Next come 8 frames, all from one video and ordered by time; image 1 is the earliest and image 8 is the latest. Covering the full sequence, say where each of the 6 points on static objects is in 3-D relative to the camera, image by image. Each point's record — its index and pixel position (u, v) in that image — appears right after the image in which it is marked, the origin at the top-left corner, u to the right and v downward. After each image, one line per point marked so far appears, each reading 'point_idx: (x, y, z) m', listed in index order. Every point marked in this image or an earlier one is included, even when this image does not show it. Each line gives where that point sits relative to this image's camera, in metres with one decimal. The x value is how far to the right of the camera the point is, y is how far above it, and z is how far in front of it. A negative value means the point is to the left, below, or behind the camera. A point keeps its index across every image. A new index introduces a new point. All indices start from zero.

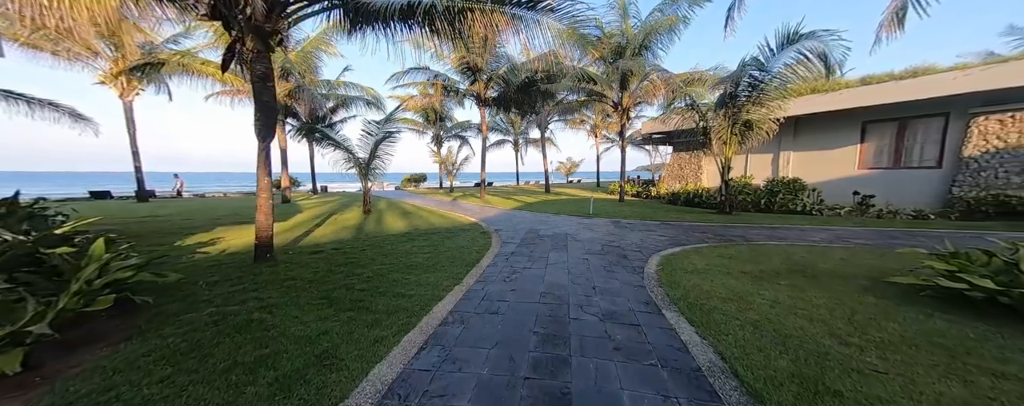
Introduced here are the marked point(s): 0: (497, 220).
0: (-0.5, -0.6, +9.0) m
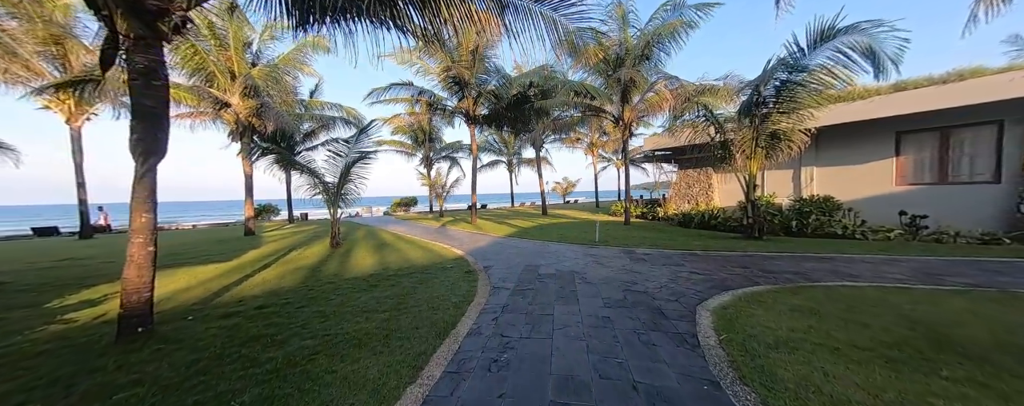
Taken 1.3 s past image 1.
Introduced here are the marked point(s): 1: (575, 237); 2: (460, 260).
0: (-0.6, -1.3, +7.6) m
1: (+2.0, -1.1, +9.4) m
2: (-1.2, -1.4, +6.8) m
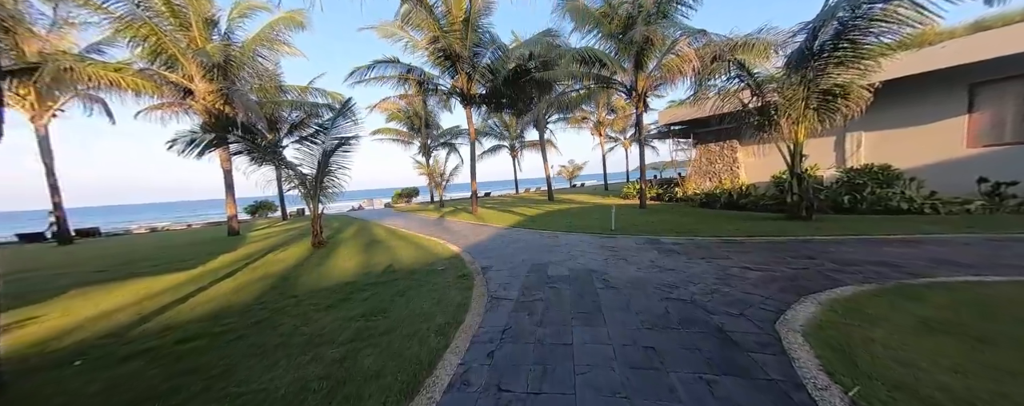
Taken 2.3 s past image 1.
0: (-0.5, -1.0, +6.6) m
1: (+2.1, -0.7, +8.3) m
2: (-1.2, -1.1, +5.8) m
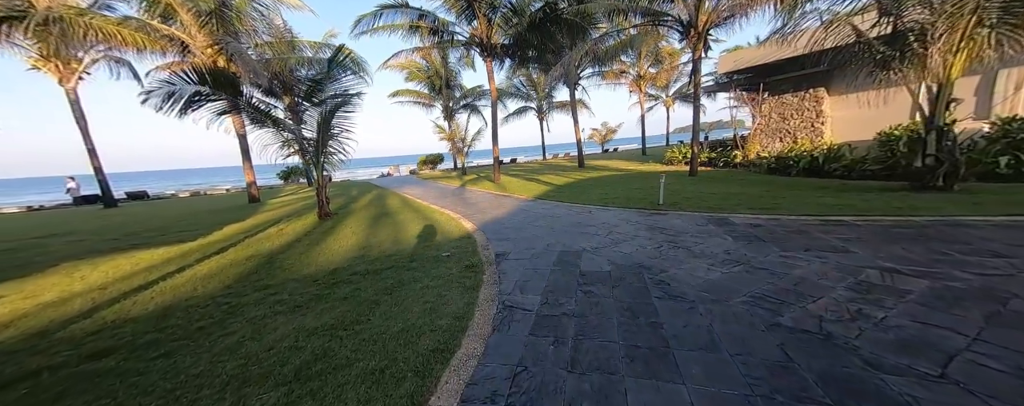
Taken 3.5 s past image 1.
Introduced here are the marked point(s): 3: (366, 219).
0: (-0.1, -0.5, +5.5) m
1: (+2.7, +0.1, +6.9) m
2: (-0.8, -0.6, +4.8) m
3: (-3.5, -0.4, +7.0) m
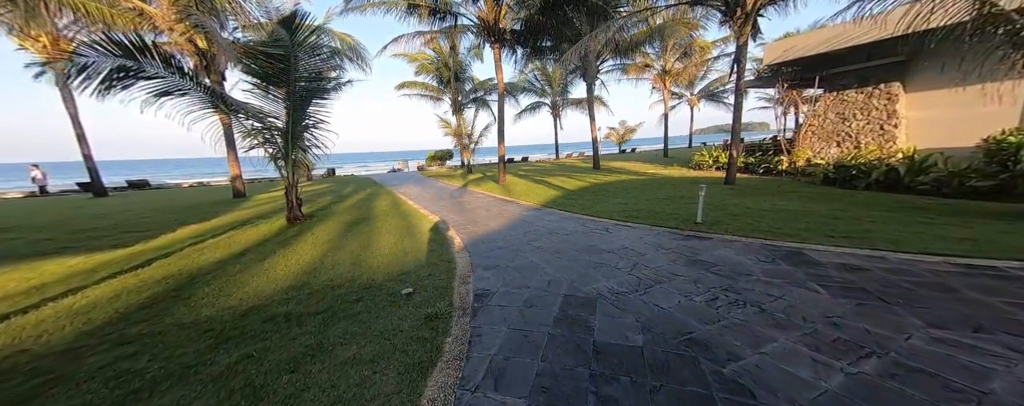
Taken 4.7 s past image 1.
0: (-0.2, -0.6, +4.4) m
1: (+2.7, -0.2, +5.6) m
2: (-0.9, -0.8, +3.7) m
3: (-3.5, -0.5, +5.9) m
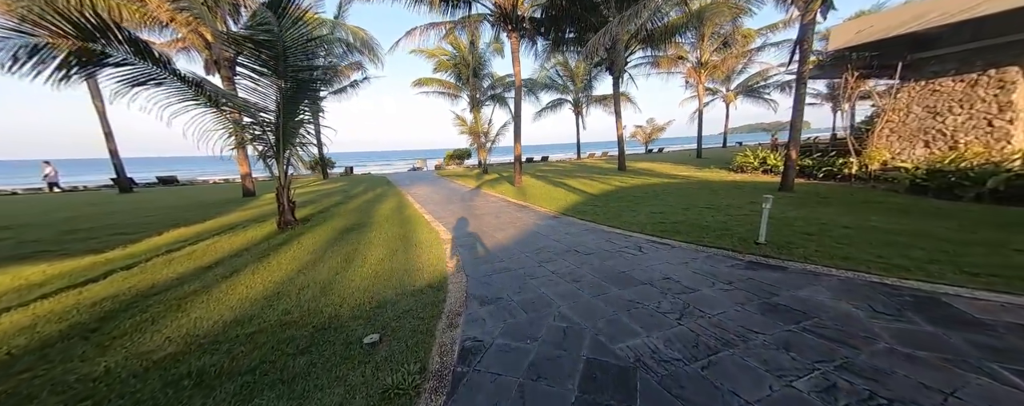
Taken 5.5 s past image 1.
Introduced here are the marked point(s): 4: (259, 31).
0: (-0.1, -0.8, +3.5) m
1: (+2.9, -0.4, +4.6) m
2: (-0.8, -0.9, +2.9) m
3: (-3.3, -0.5, +5.3) m
4: (-4.1, +2.8, +5.3) m
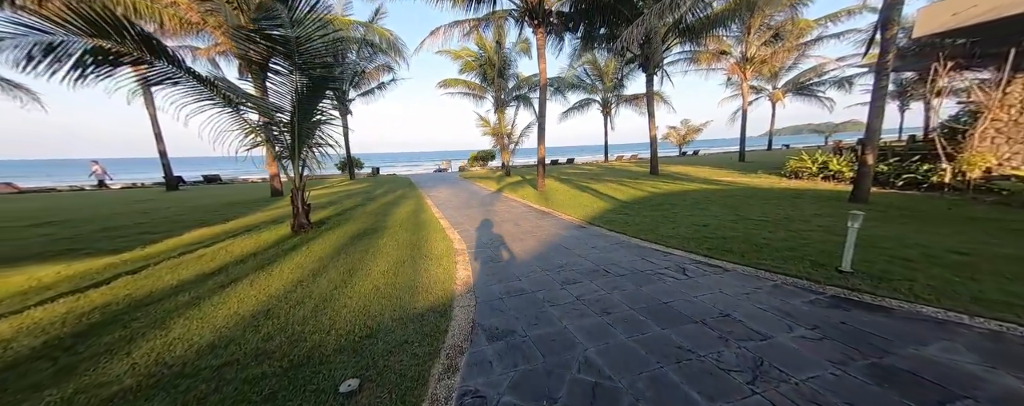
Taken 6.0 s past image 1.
0: (+0.1, -0.9, +3.0) m
1: (+3.2, -0.5, +3.9) m
2: (-0.7, -1.0, +2.5) m
3: (-2.9, -0.6, +5.1) m
4: (-3.6, +2.8, +5.1) m
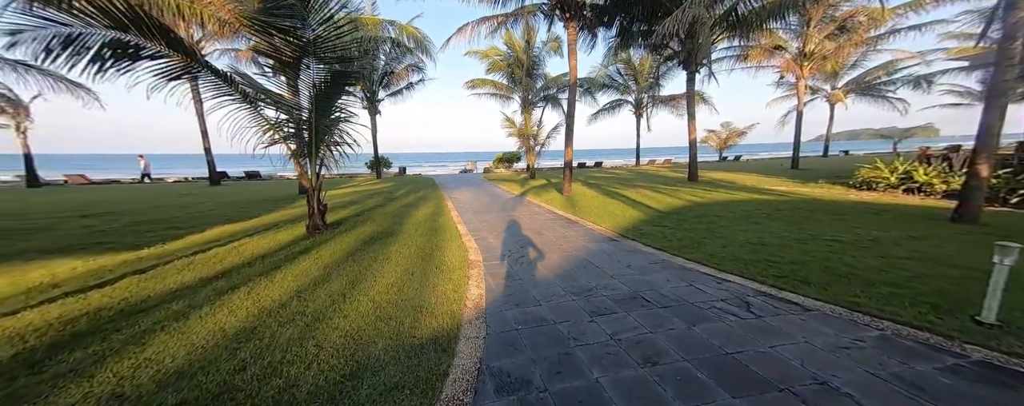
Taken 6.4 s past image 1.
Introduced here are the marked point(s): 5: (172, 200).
0: (+0.3, -1.0, +2.5) m
1: (+3.4, -0.7, +3.1) m
2: (-0.6, -1.1, +2.0) m
3: (-2.6, -0.6, +4.8) m
4: (-3.2, +2.8, +5.0) m
5: (-10.8, +0.1, +9.4) m
